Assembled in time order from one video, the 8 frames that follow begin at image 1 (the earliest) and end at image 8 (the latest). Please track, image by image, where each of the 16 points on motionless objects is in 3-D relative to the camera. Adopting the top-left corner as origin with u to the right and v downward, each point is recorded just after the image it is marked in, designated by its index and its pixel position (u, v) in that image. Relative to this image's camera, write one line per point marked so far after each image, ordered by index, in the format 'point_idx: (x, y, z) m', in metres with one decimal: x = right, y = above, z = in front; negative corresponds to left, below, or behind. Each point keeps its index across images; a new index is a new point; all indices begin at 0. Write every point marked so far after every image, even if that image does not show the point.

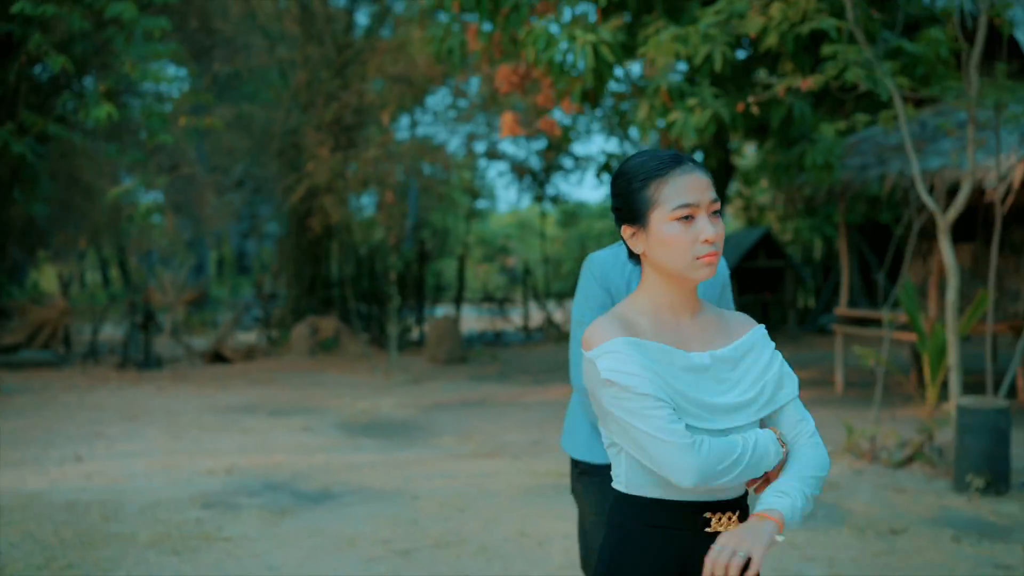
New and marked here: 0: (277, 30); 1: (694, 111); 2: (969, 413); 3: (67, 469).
0: (-3.0, +3.3, +14.2) m
1: (+1.3, +1.2, +7.8) m
2: (+2.5, -0.7, +6.2) m
3: (-2.9, -1.2, +7.2) m
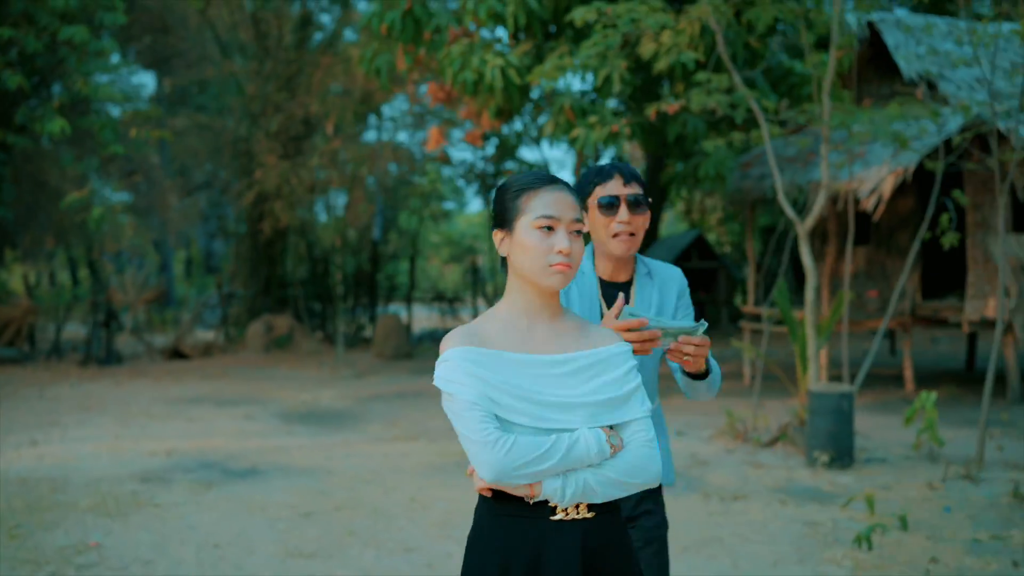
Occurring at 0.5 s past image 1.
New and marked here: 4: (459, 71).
0: (-3.8, +3.3, +14.9) m
1: (+0.6, +1.2, +8.6) m
2: (+1.9, -0.7, +7.0) m
3: (-3.5, -1.2, +8.0) m
4: (-0.4, +1.7, +8.9) m
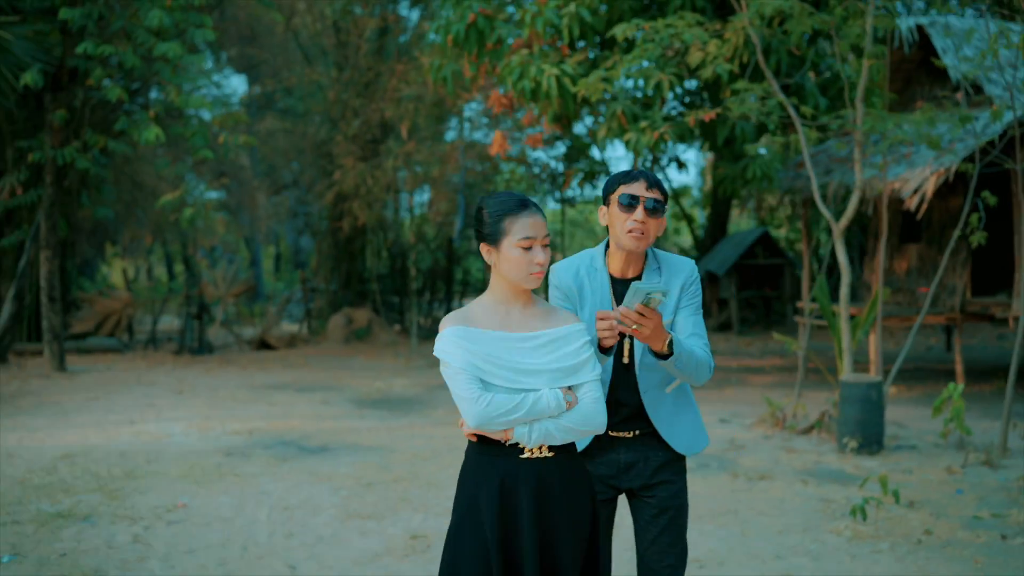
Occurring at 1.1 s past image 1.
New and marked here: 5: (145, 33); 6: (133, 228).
0: (-2.8, +3.4, +15.7) m
1: (+1.1, +1.3, +9.1) m
2: (+2.3, -0.7, +7.5) m
3: (-3.1, -1.1, +8.8) m
4: (+0.1, +1.8, +9.5) m
5: (-3.5, +2.4, +10.7) m
6: (-6.2, +1.0, +18.2) m
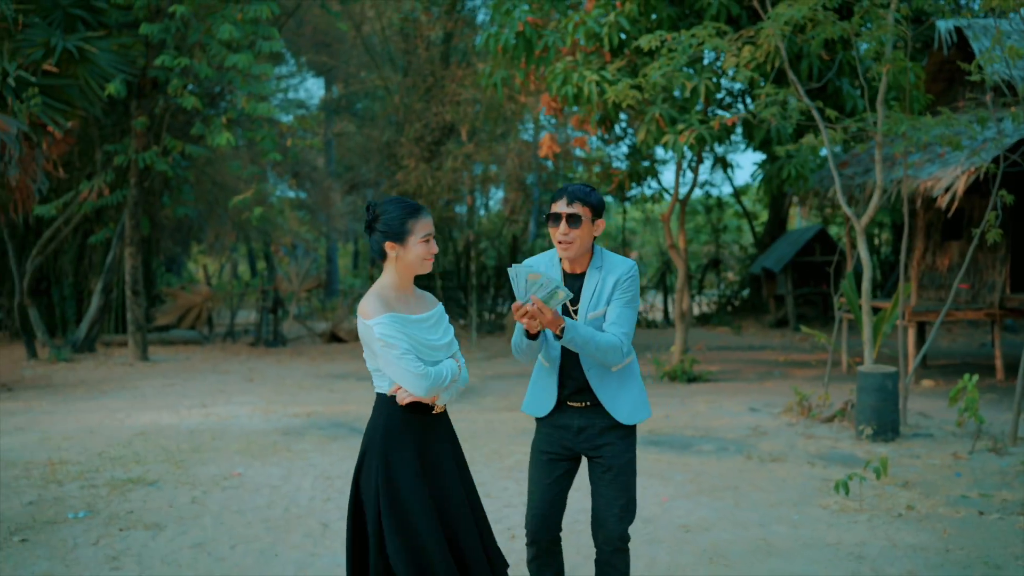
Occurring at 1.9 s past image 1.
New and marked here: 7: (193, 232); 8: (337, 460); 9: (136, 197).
0: (-1.9, +3.4, +16.5) m
1: (+1.5, +1.3, +9.6) m
2: (+2.5, -0.6, +7.9) m
3: (-2.7, -1.1, +9.6) m
4: (+0.4, +1.8, +10.0) m
5: (-3.0, +2.5, +11.5) m
6: (-5.1, +1.1, +19.2) m
7: (-5.5, +1.0, +19.1) m
8: (-1.1, -1.1, +6.9) m
9: (-4.5, +1.1, +13.3) m
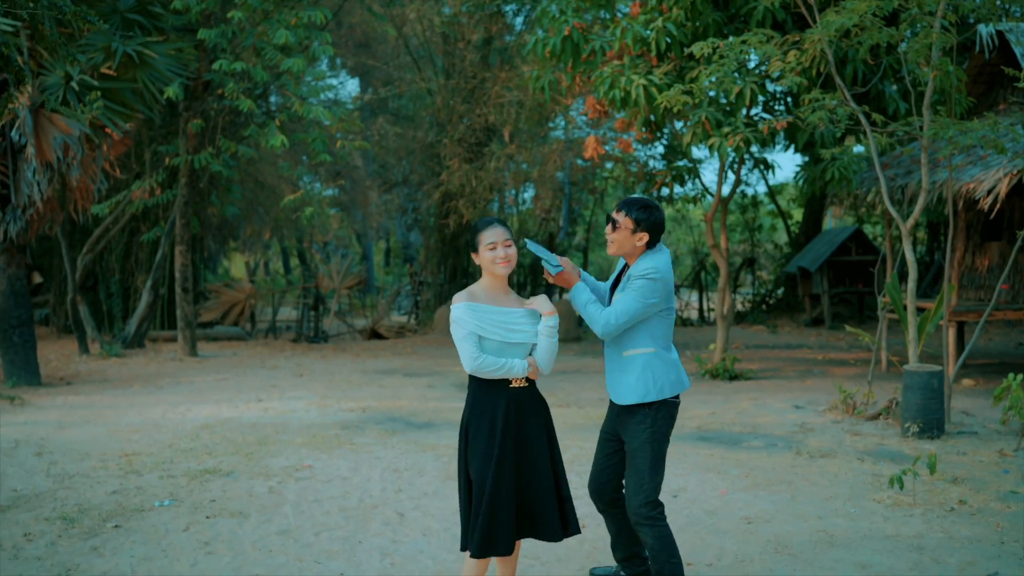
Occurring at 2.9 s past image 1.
0: (-1.3, +3.5, +16.7) m
1: (+1.9, +1.3, +9.8) m
2: (+2.9, -0.6, +8.0) m
3: (-2.3, -1.0, +9.9) m
4: (+0.9, +1.8, +10.2) m
5: (-2.5, +2.5, +11.8) m
6: (-4.5, +1.1, +19.5) m
7: (-4.8, +1.0, +19.4) m
8: (-0.7, -1.1, +7.1) m
9: (-4.0, +1.1, +13.6) m
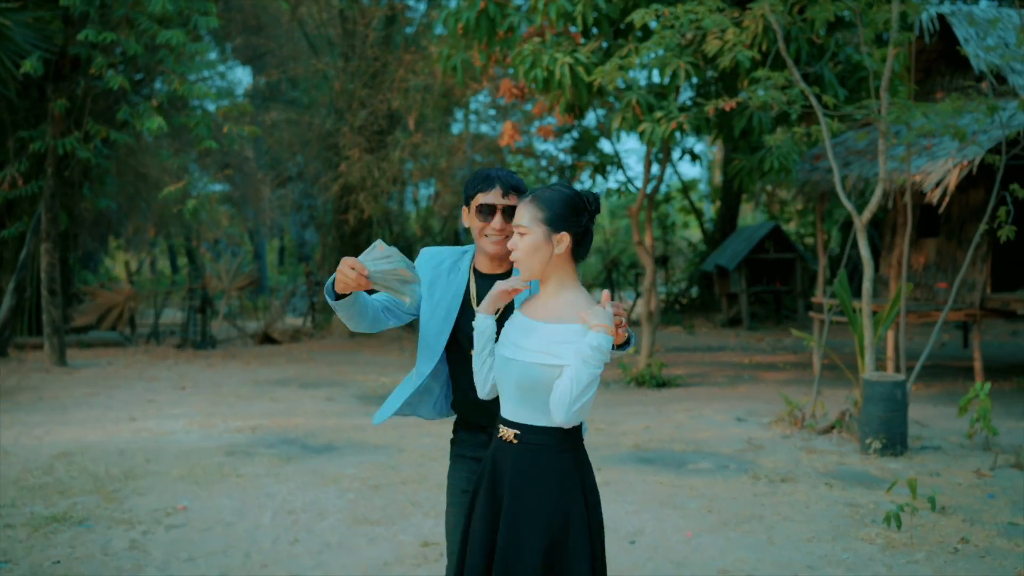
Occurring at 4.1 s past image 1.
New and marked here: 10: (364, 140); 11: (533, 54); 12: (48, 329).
0: (-2.7, +3.5, +15.5) m
1: (+1.2, +1.3, +8.9) m
2: (+2.3, -0.6, +7.2) m
3: (-3.0, -1.1, +8.6) m
4: (+0.1, +1.8, +9.2) m
5: (-3.4, +2.5, +10.5) m
6: (-6.1, +1.1, +18.0) m
7: (-6.4, +1.0, +17.8) m
8: (-1.2, -1.1, +6.0) m
9: (-5.0, +1.1, +12.2) m
10: (-1.9, +1.9, +14.2) m
11: (+0.2, +1.9, +9.2) m
12: (-5.3, -0.5, +12.7) m
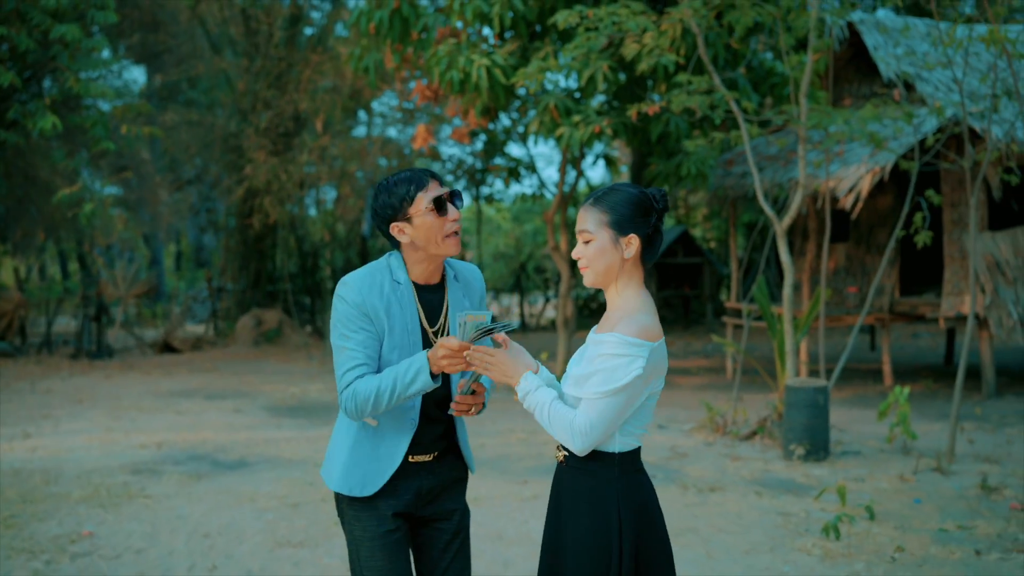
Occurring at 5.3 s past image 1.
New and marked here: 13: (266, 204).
0: (-3.9, +3.4, +15.0) m
1: (+0.5, +1.3, +8.8) m
2: (+1.8, -0.7, +7.2) m
3: (-3.6, -1.1, +8.1) m
4: (-0.5, +1.8, +9.0) m
5: (-4.2, +2.4, +9.9) m
6: (-7.5, +1.0, +17.2) m
7: (-7.8, +0.9, +17.0) m
8: (-1.5, -1.1, +5.7) m
9: (-5.9, +1.0, +11.5) m
10: (-3.0, +1.8, +13.8) m
11: (-0.5, +1.9, +8.9) m
12: (-6.3, -0.6, +12.0) m
13: (-3.0, +1.0, +13.6) m
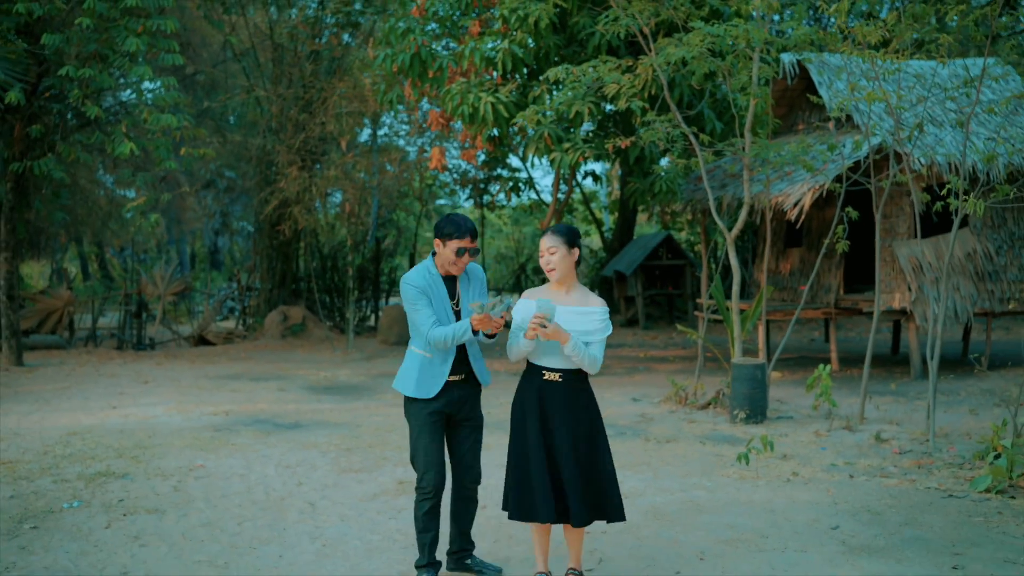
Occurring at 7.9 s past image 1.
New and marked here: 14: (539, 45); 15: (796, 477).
0: (-3.9, +3.4, +16.9) m
1: (+0.5, +1.3, +10.6) m
2: (+1.8, -0.6, +9.1) m
3: (-3.6, -1.1, +9.9) m
4: (-0.5, +1.8, +10.8) m
5: (-4.2, +2.5, +11.8) m
6: (-7.5, +1.0, +19.0) m
7: (-7.8, +0.9, +18.8) m
8: (-1.5, -1.1, +7.5) m
9: (-5.9, +1.0, +13.3) m
10: (-3.0, +1.8, +15.6) m
11: (-0.5, +1.9, +10.8) m
12: (-6.3, -0.5, +13.8) m
13: (-3.0, +1.0, +15.4) m
14: (+0.2, +2.4, +10.9) m
15: (+1.7, -1.1, +6.7) m
